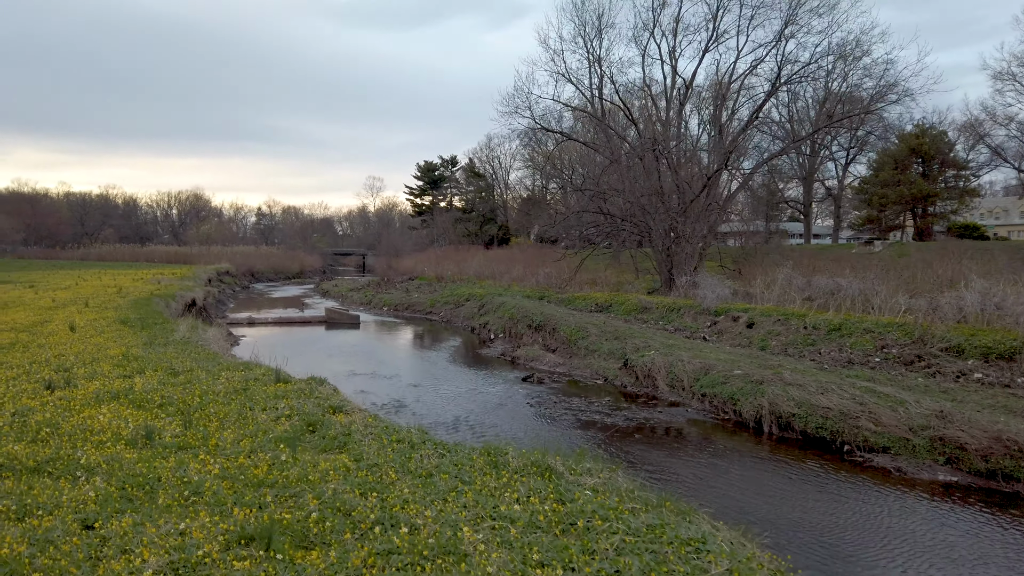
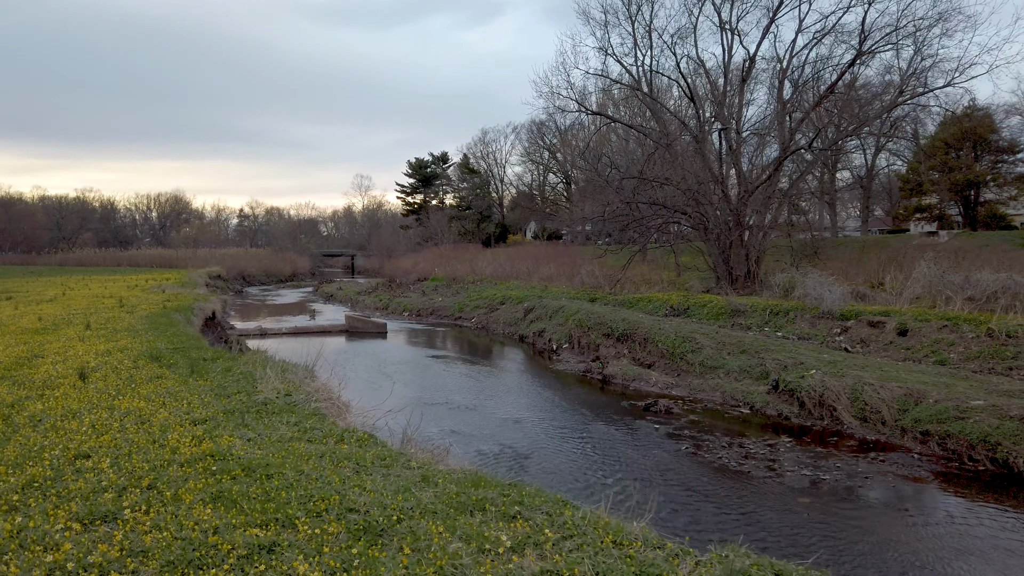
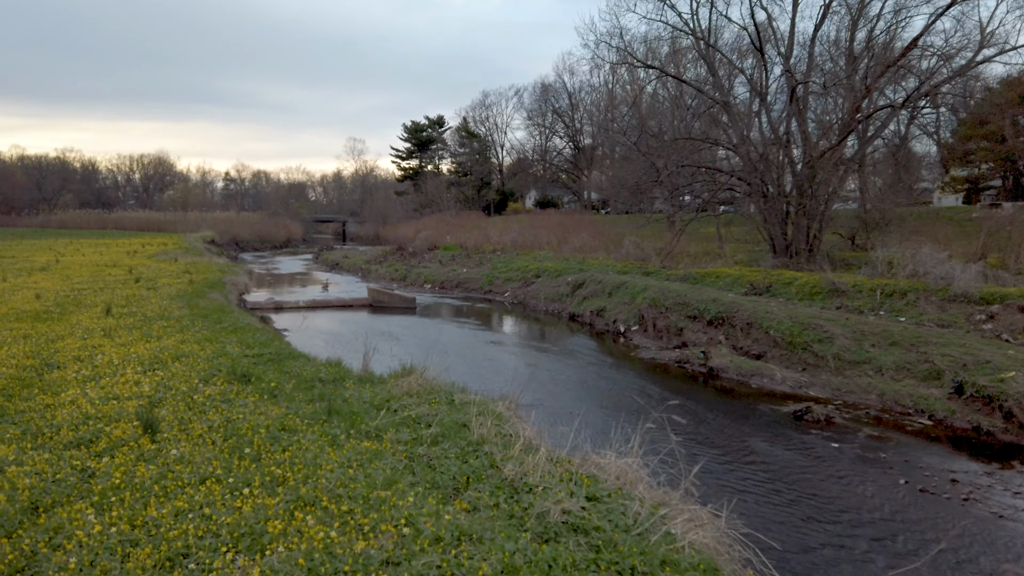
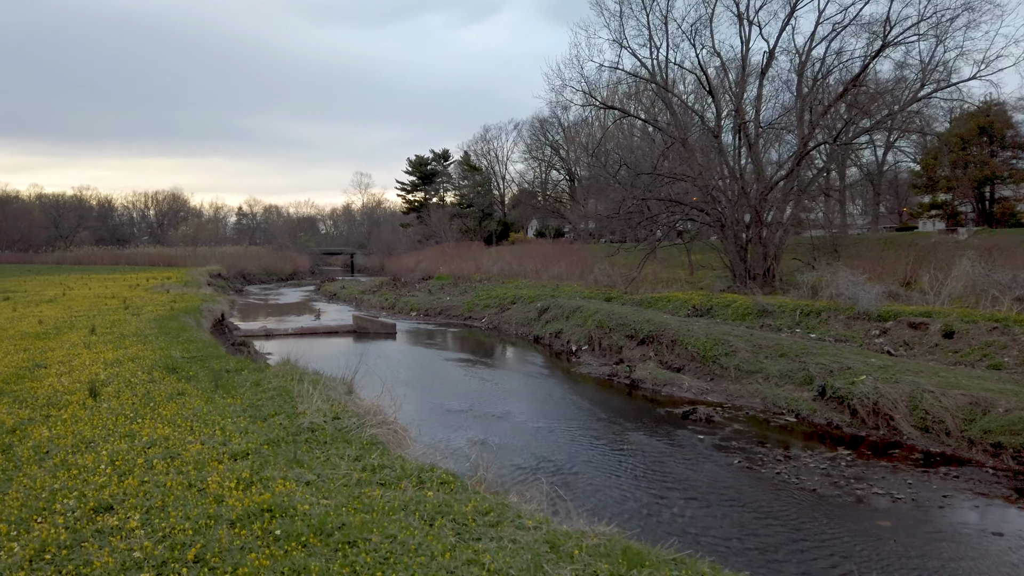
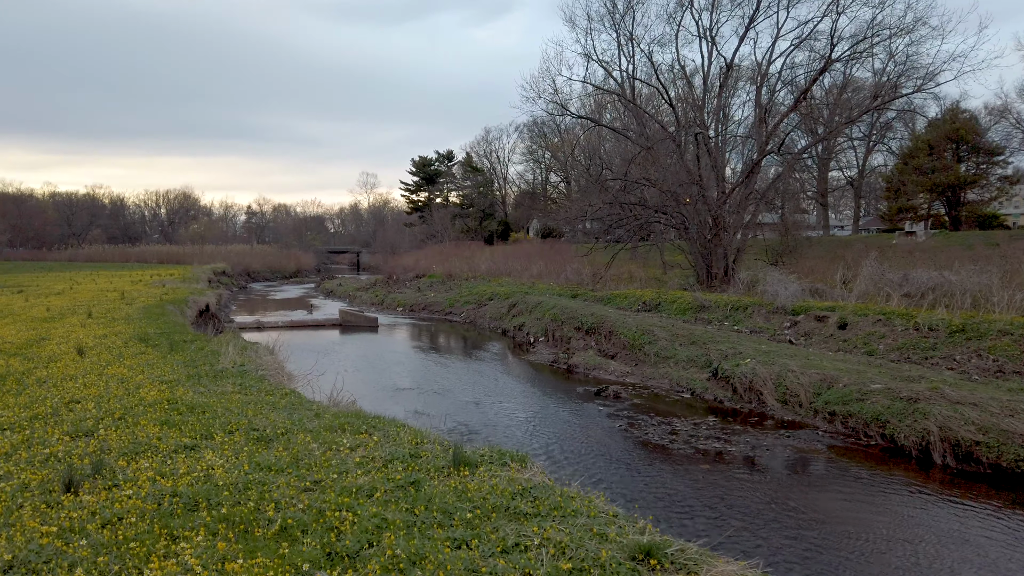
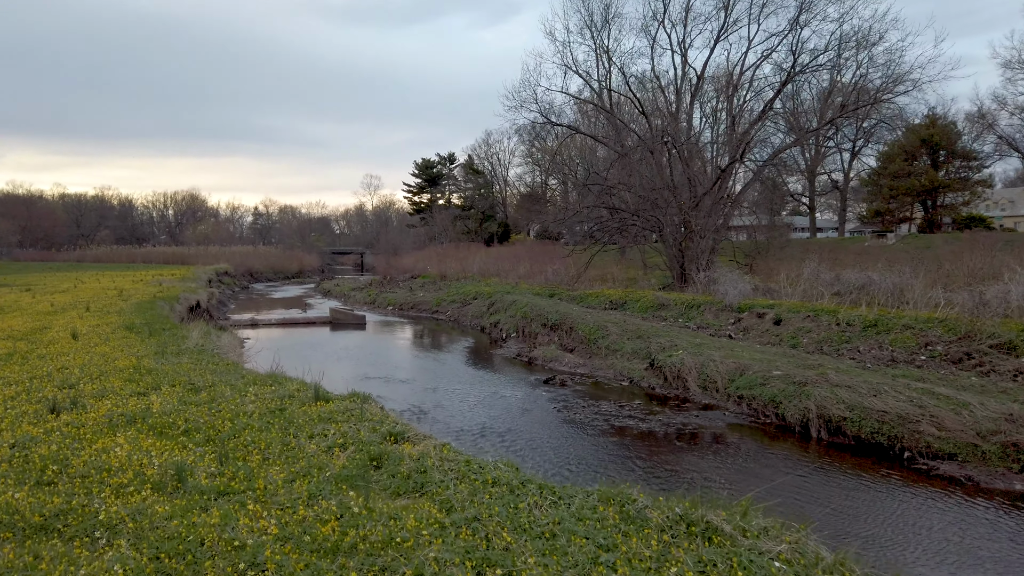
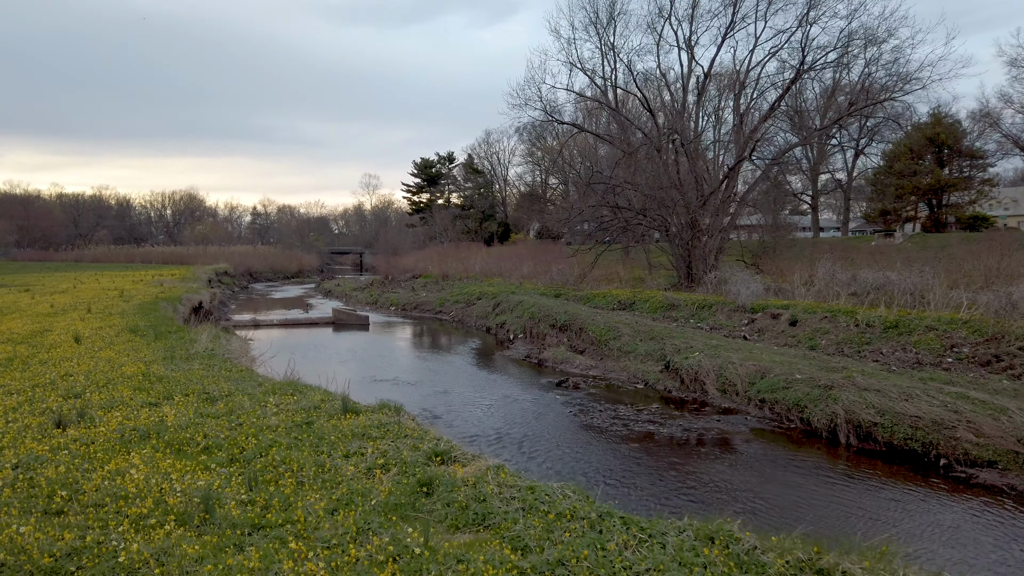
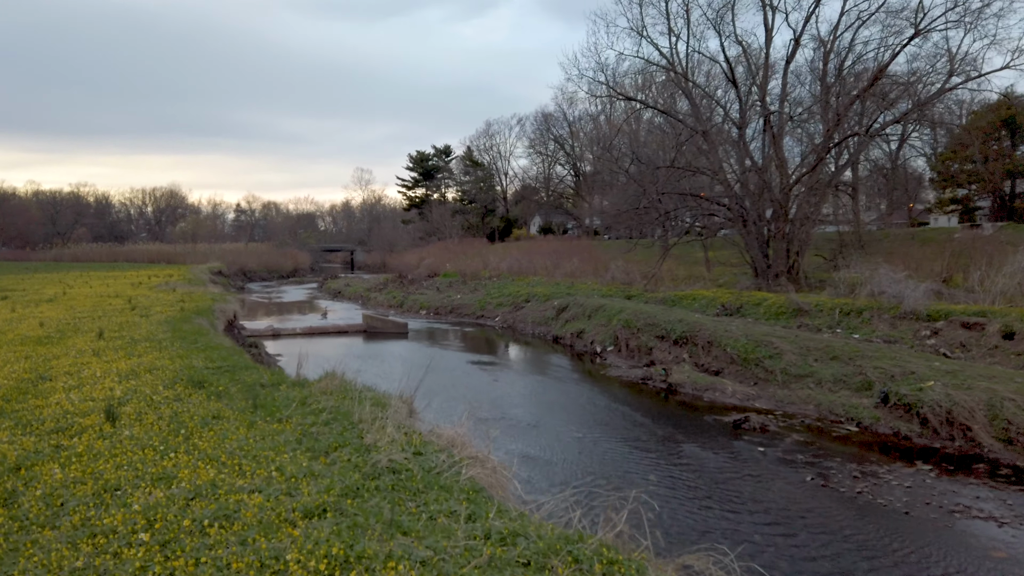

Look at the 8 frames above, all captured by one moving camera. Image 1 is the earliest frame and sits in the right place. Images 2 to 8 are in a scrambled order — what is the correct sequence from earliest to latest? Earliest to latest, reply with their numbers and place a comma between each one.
6, 7, 5, 2, 4, 8, 3
